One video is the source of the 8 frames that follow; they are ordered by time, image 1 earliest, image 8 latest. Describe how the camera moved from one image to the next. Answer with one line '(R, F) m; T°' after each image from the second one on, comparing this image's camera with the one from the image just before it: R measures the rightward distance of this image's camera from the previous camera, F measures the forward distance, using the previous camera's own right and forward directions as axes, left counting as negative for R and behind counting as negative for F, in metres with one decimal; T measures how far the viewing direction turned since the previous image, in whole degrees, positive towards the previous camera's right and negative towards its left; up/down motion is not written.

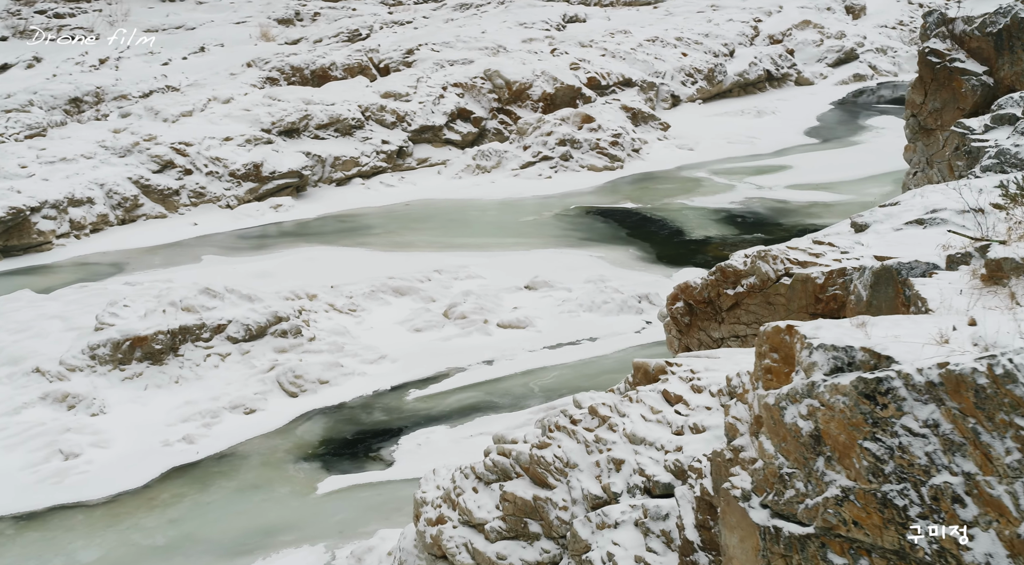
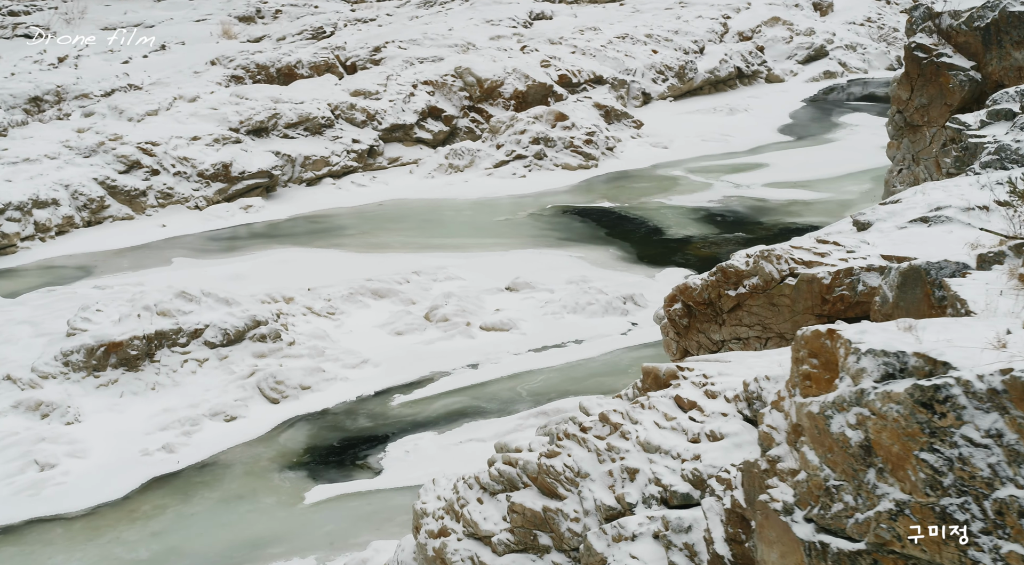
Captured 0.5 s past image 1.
(-0.3, +0.3) m; +2°
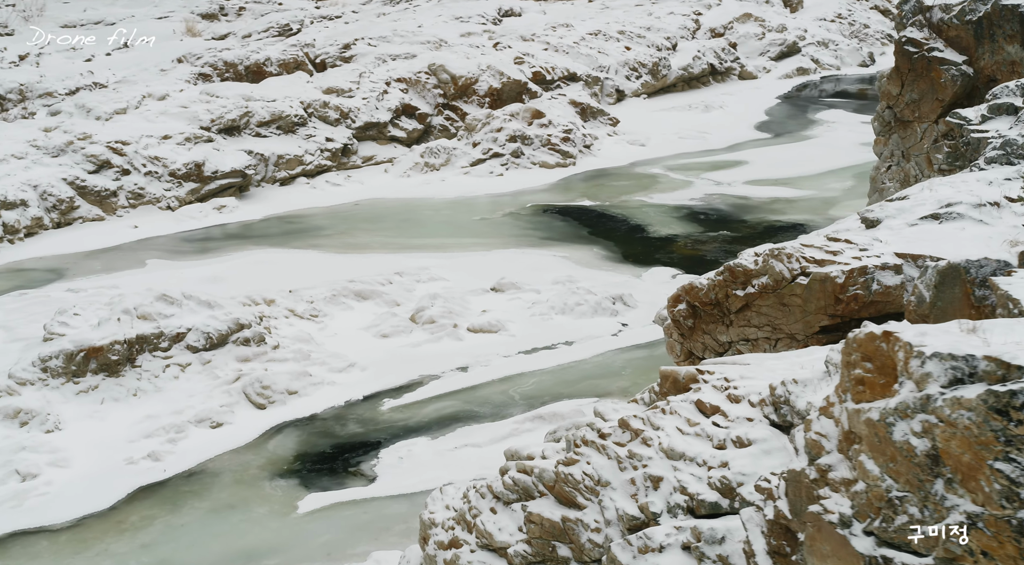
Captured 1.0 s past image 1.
(-0.3, +0.3) m; +2°
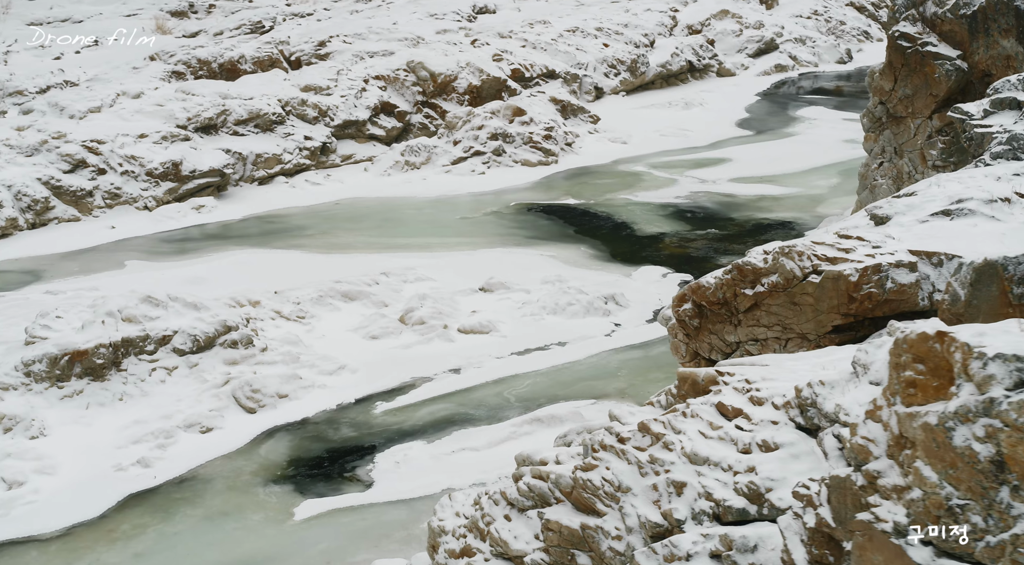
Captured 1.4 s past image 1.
(-0.3, +0.2) m; +2°
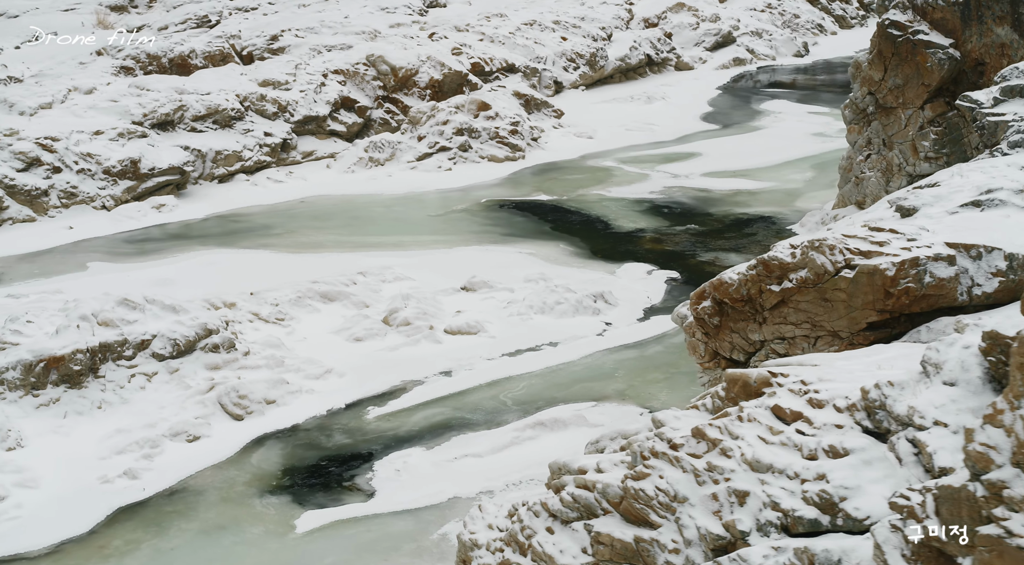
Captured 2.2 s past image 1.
(-0.6, +0.4) m; +3°
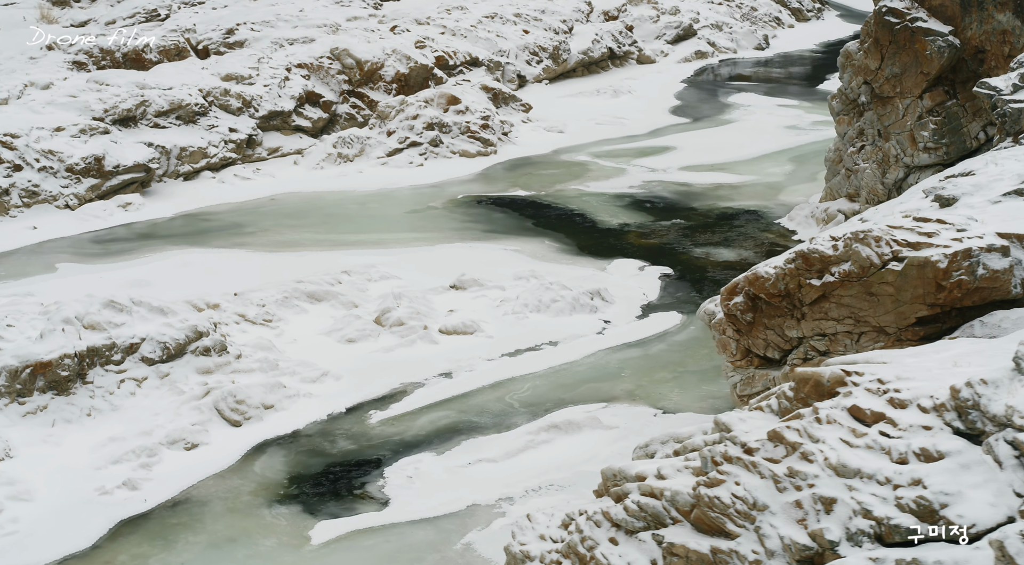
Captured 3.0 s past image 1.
(-0.6, +0.4) m; +3°
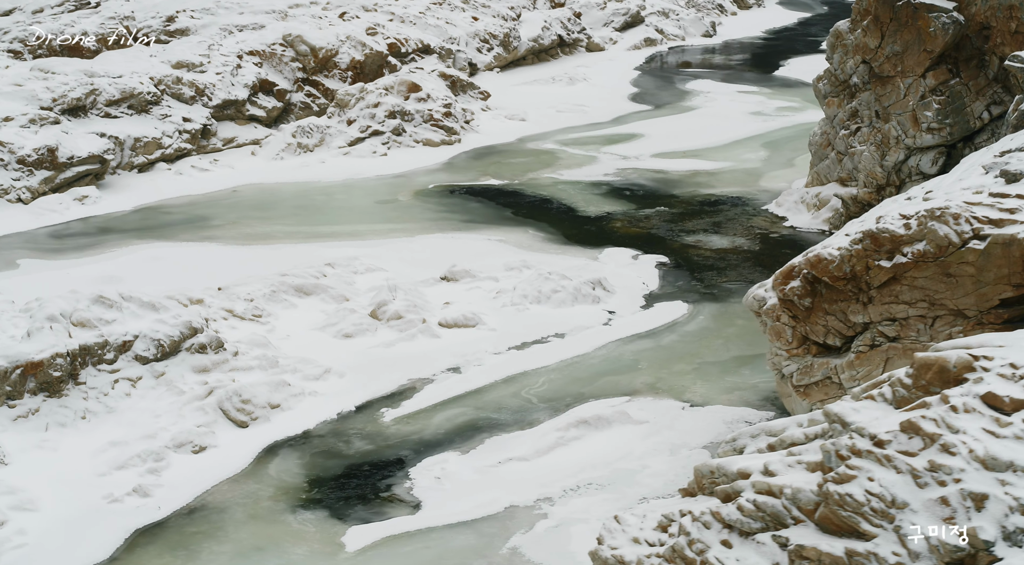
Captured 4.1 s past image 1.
(-0.9, +0.5) m; +4°
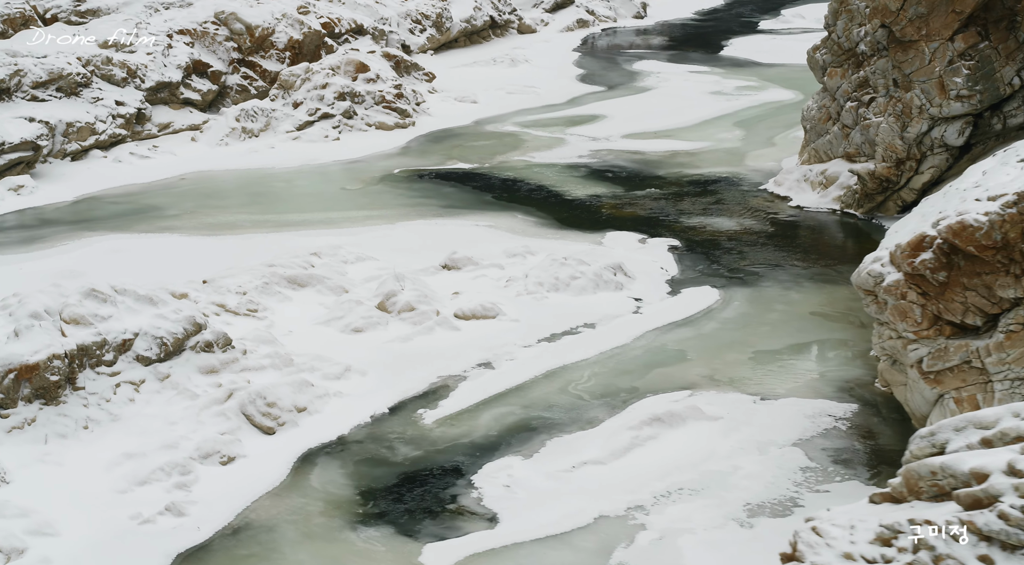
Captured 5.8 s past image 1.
(-1.4, +1.1) m; +5°
